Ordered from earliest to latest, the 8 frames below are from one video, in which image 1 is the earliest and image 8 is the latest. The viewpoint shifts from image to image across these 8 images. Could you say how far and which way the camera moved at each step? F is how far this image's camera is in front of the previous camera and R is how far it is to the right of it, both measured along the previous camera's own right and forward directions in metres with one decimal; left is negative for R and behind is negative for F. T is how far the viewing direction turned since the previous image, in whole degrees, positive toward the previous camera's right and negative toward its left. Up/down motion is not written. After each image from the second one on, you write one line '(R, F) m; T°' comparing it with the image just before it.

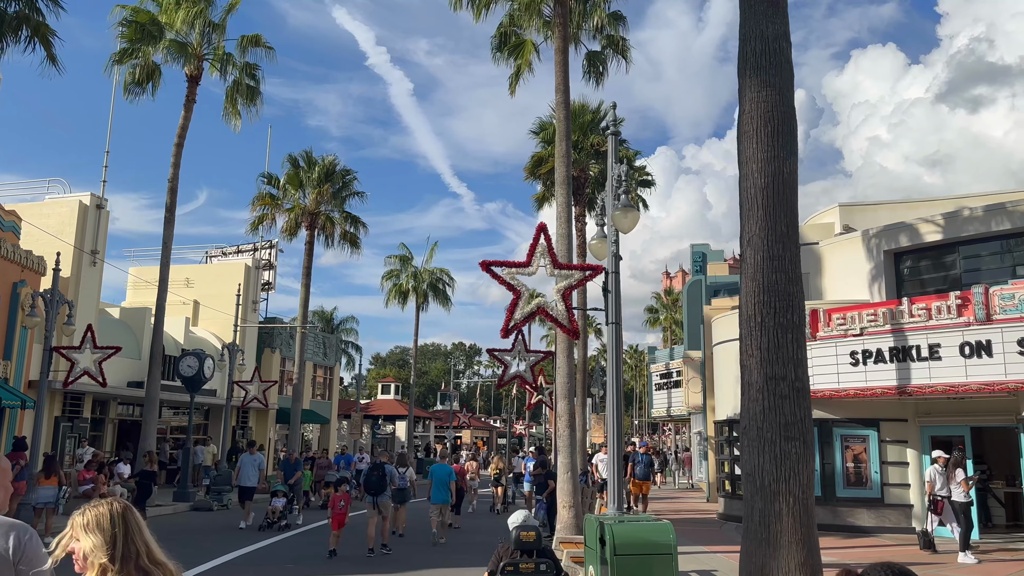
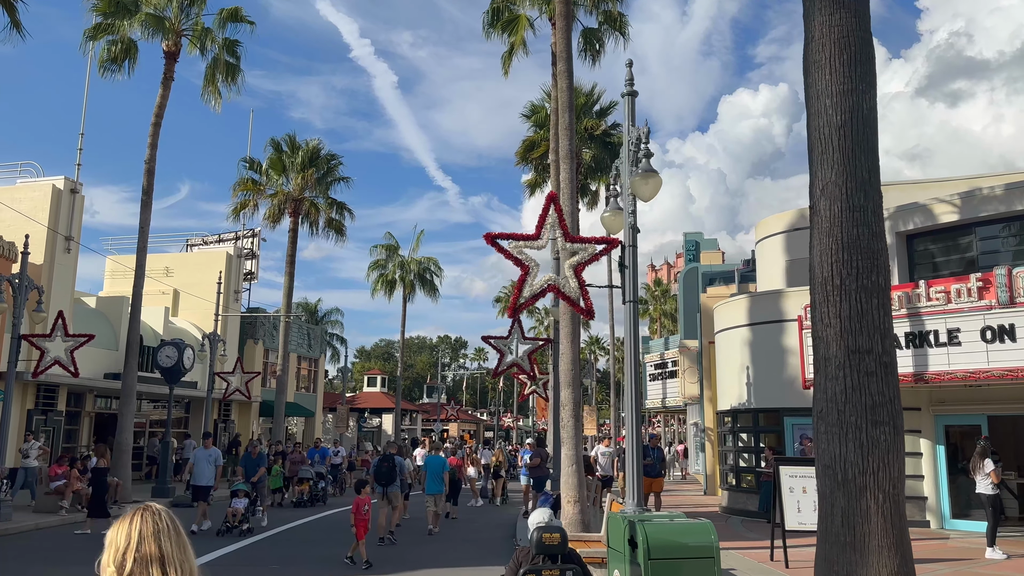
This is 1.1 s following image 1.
(-0.2, +0.9) m; +1°
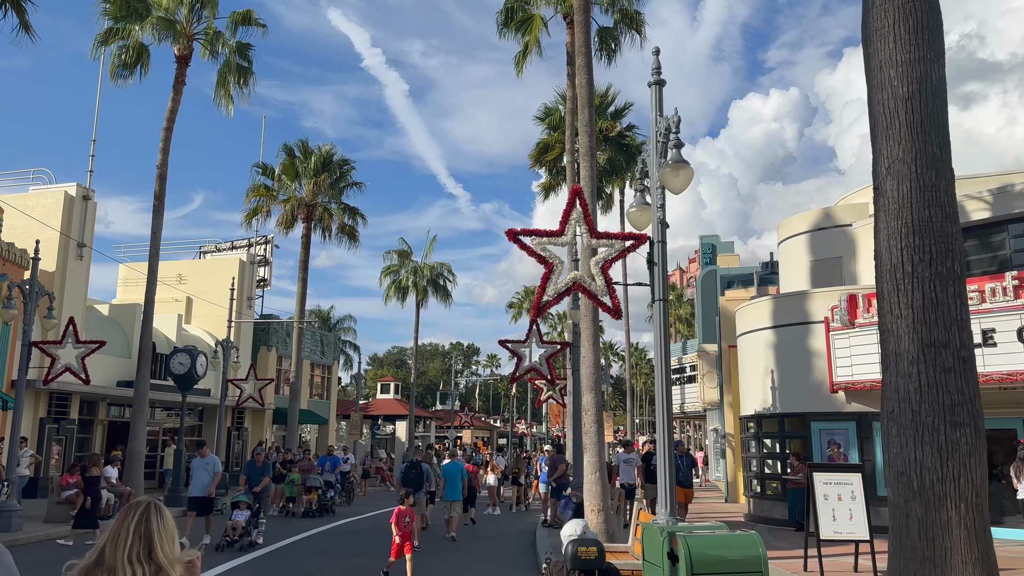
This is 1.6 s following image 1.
(-0.1, +0.4) m; -1°
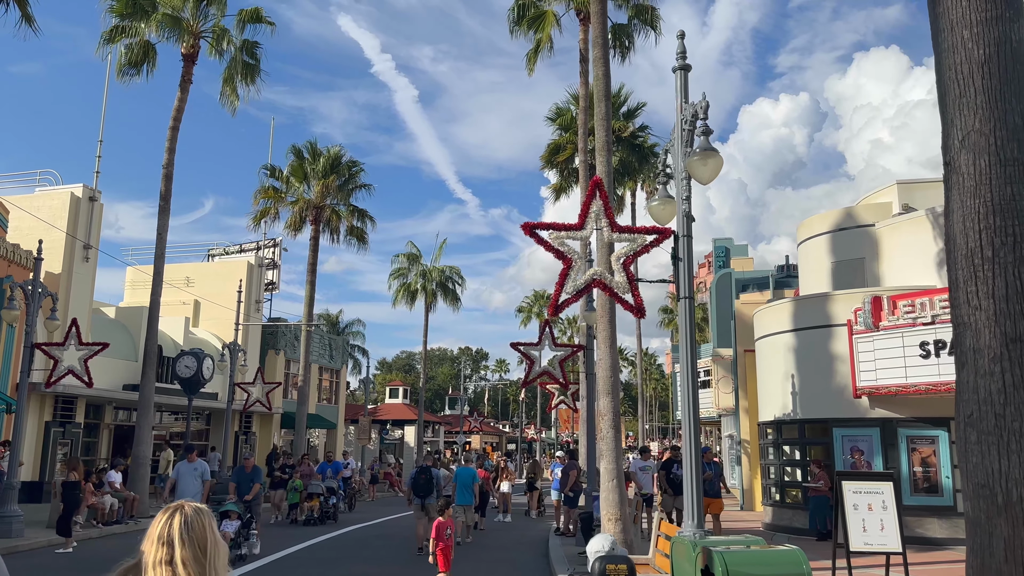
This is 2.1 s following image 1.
(-0.1, +0.4) m; -1°
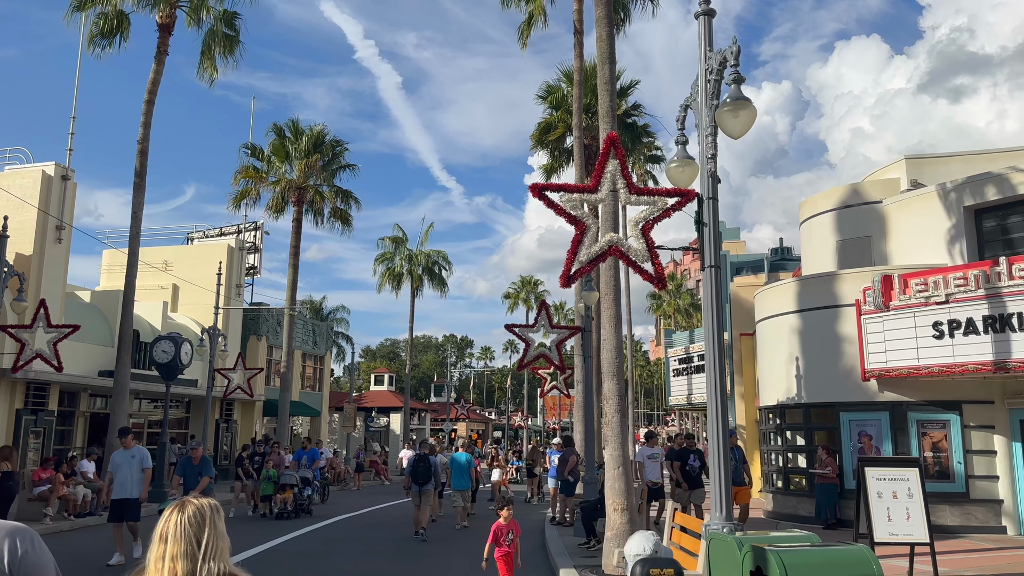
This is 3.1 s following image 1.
(-0.2, +0.8) m; +1°
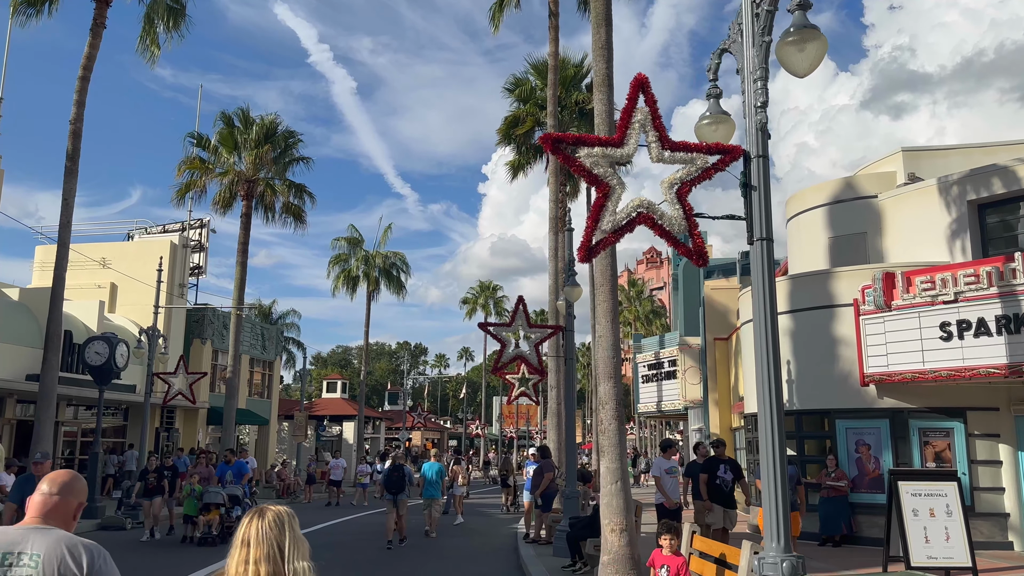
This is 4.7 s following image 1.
(-0.3, +1.4) m; +3°
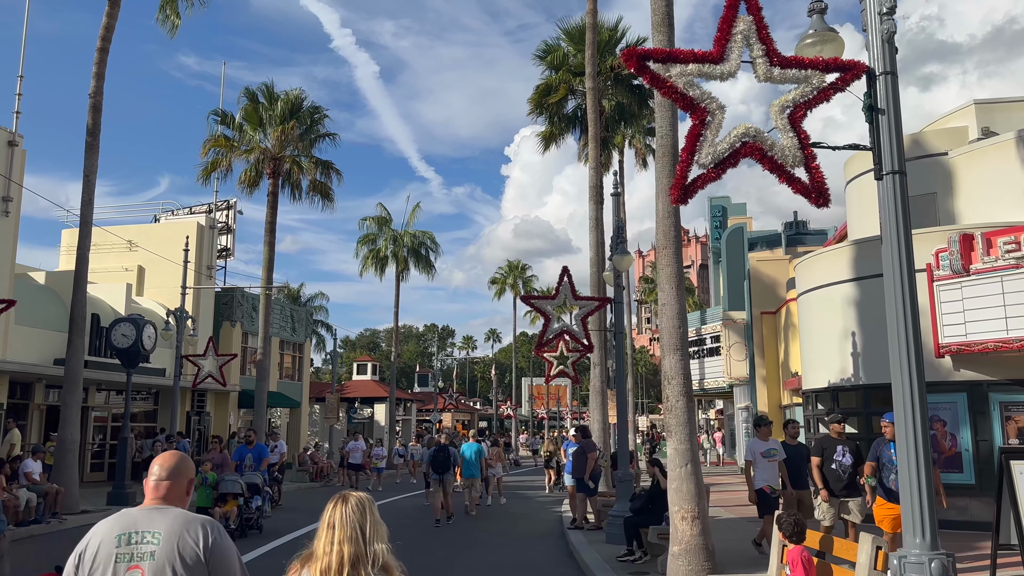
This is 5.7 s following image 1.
(-0.3, +0.9) m; -2°
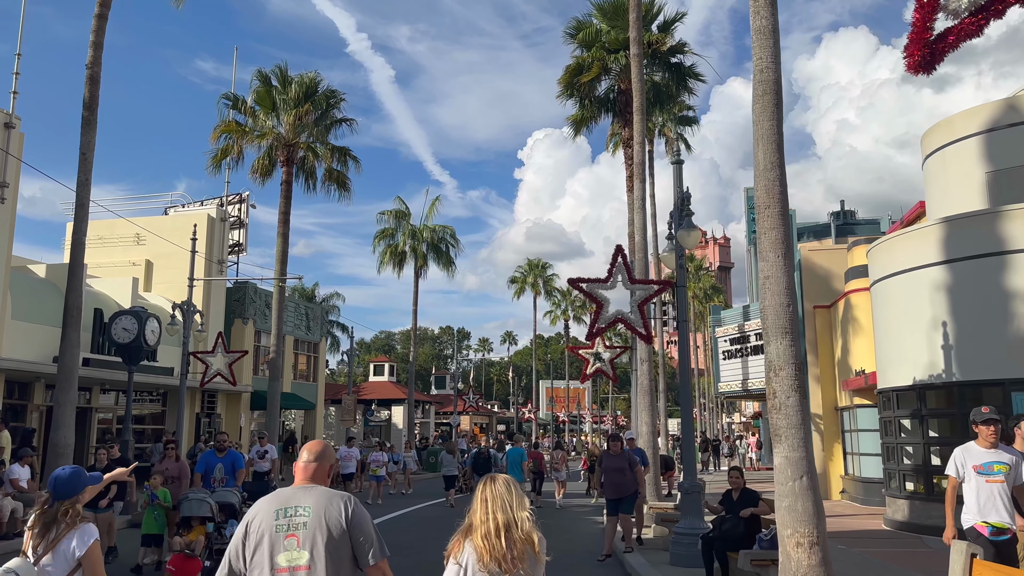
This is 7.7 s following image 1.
(-0.4, +1.6) m; -1°
